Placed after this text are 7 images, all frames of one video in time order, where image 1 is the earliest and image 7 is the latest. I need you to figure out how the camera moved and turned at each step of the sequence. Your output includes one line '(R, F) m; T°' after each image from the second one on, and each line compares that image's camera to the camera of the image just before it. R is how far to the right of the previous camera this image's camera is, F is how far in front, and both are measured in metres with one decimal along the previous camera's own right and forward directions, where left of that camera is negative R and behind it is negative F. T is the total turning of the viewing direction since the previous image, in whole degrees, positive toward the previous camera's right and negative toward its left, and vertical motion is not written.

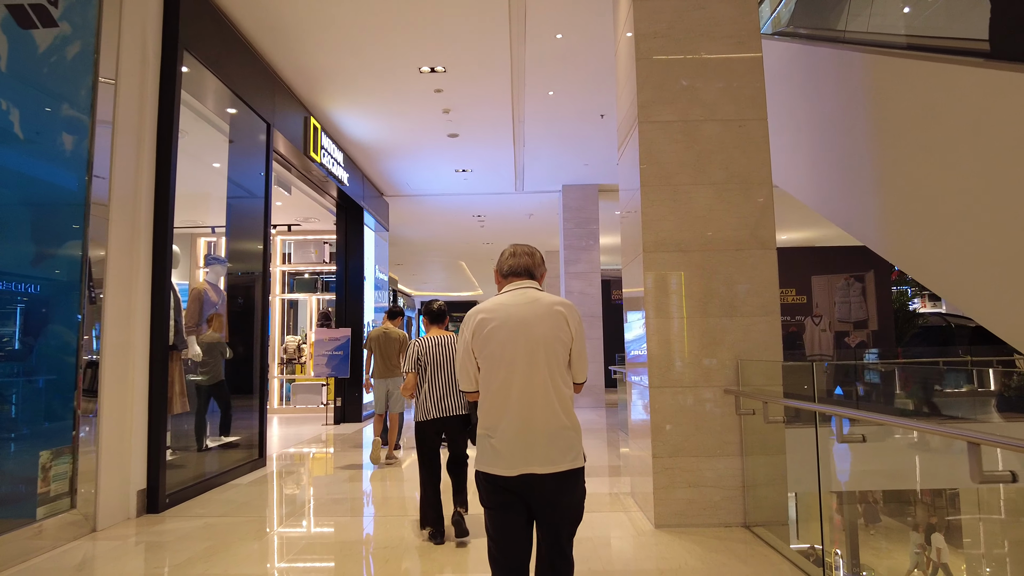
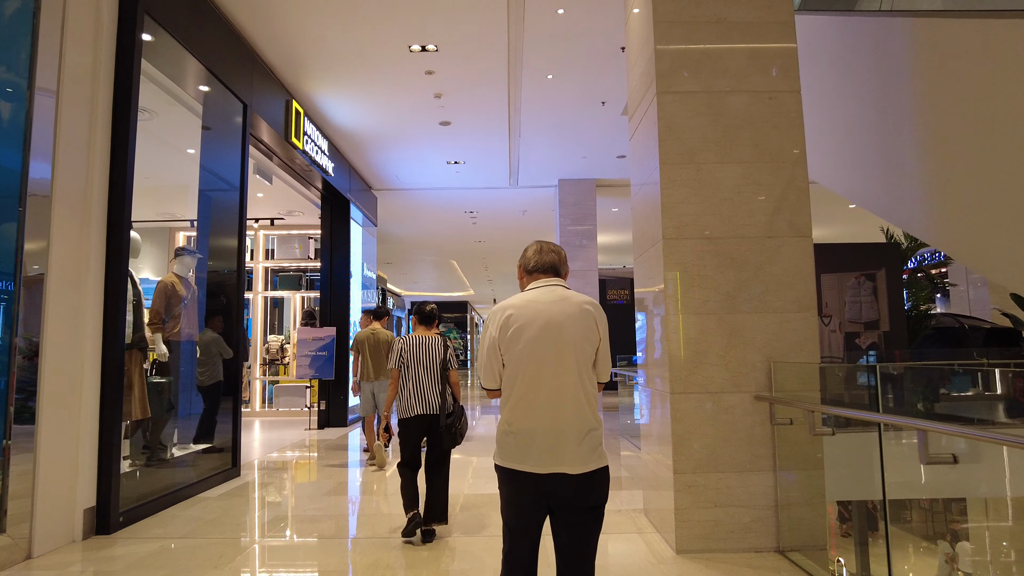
(0.0, +0.4) m; +1°
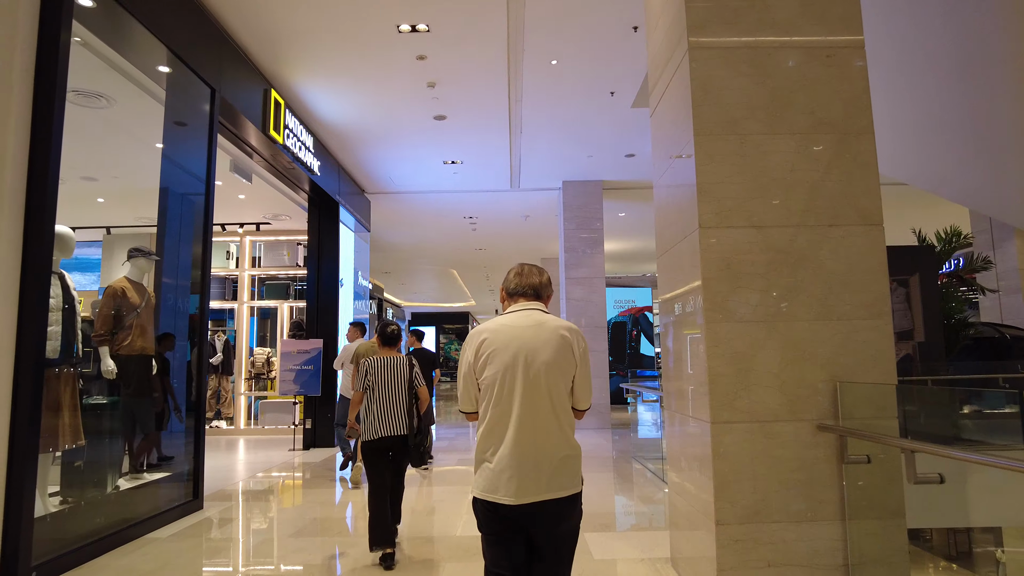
(0.0, +0.6) m; 0°
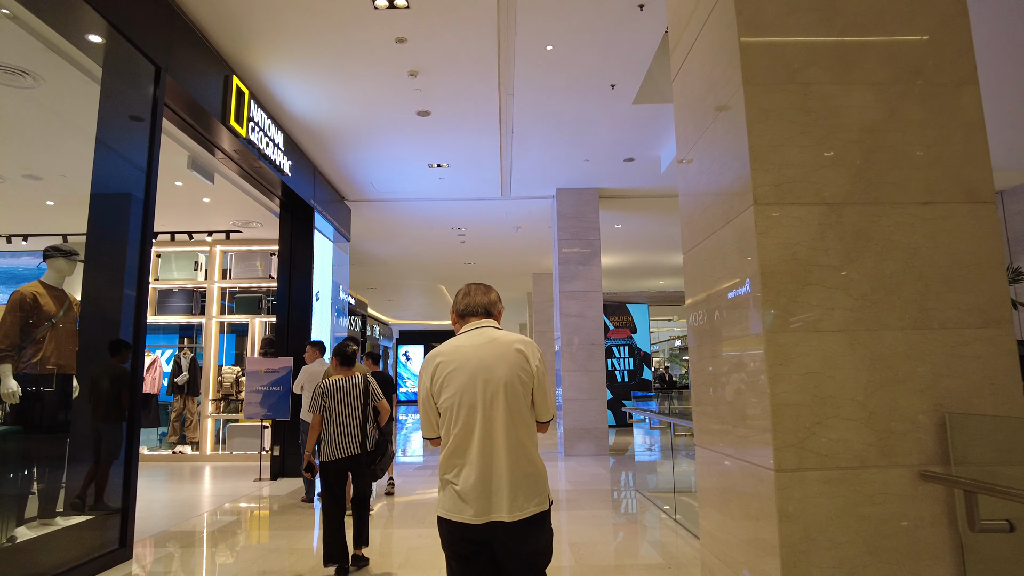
(0.0, +0.6) m; +1°
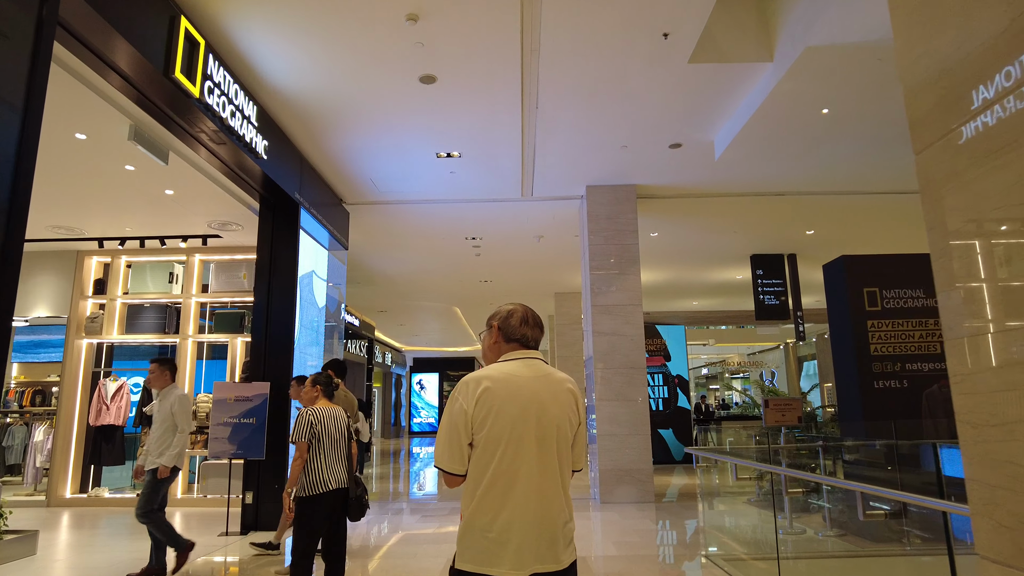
(-0.1, +1.2) m; -1°
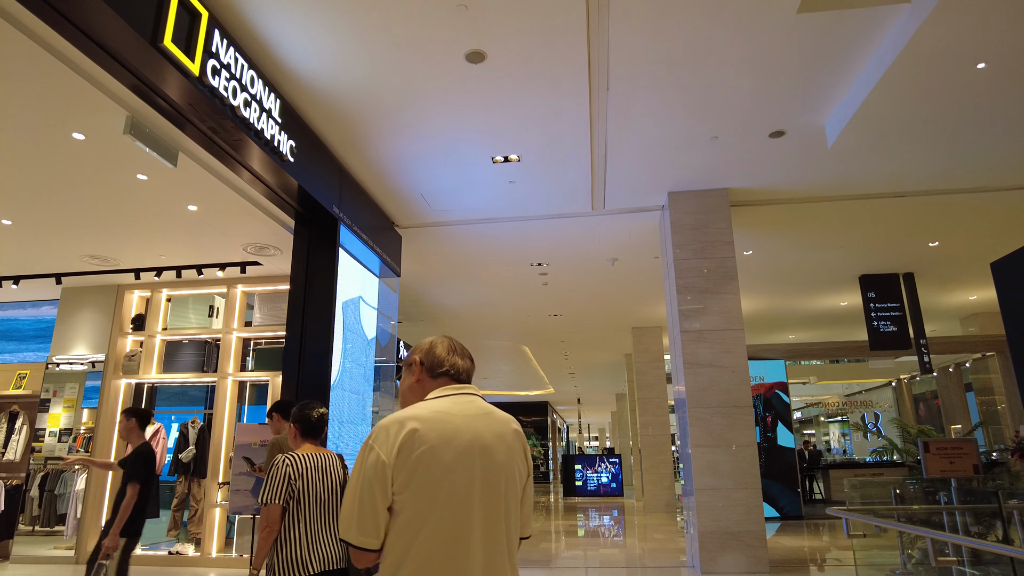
(0.0, +0.9) m; -6°
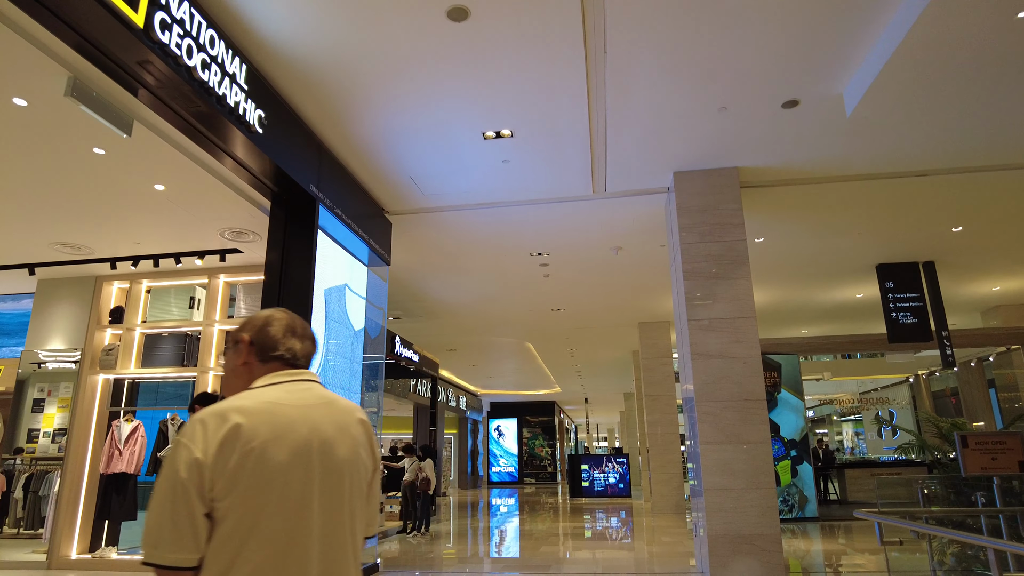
(+0.1, +0.4) m; -1°
